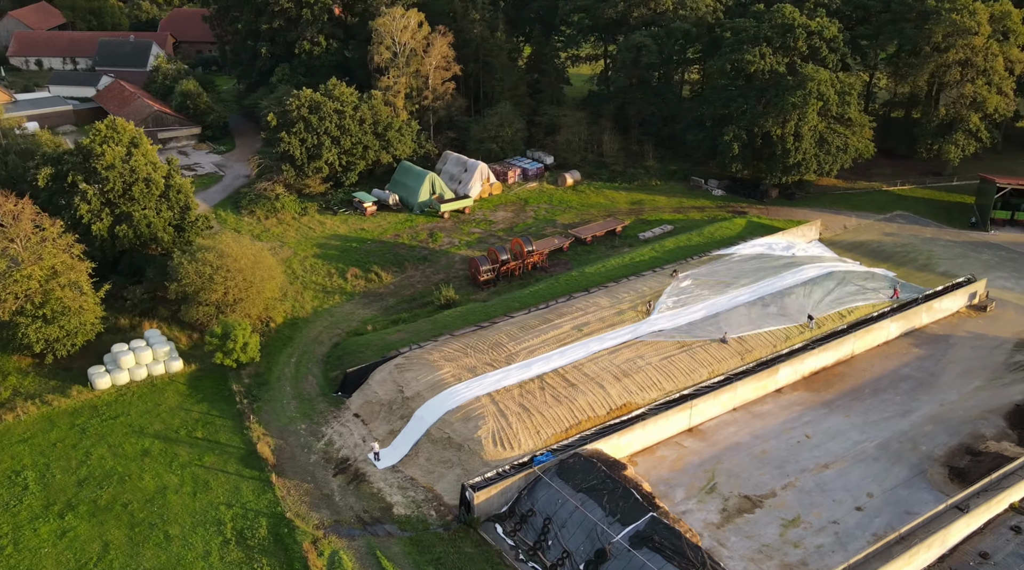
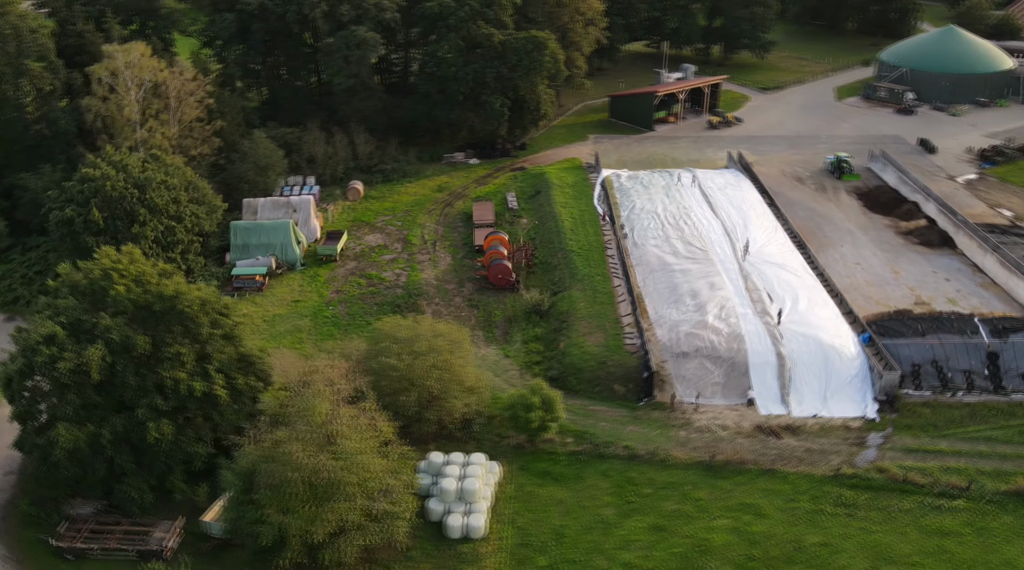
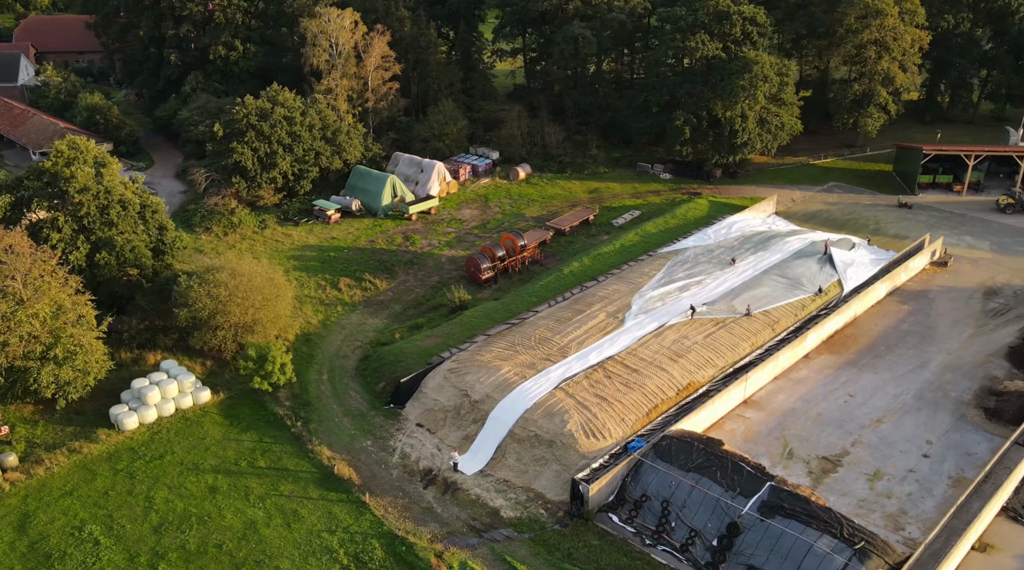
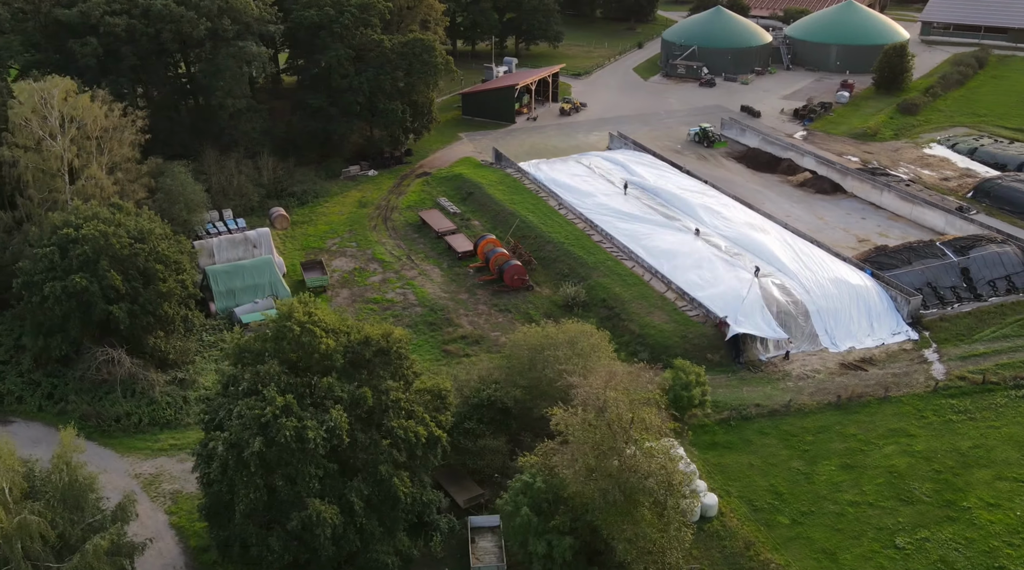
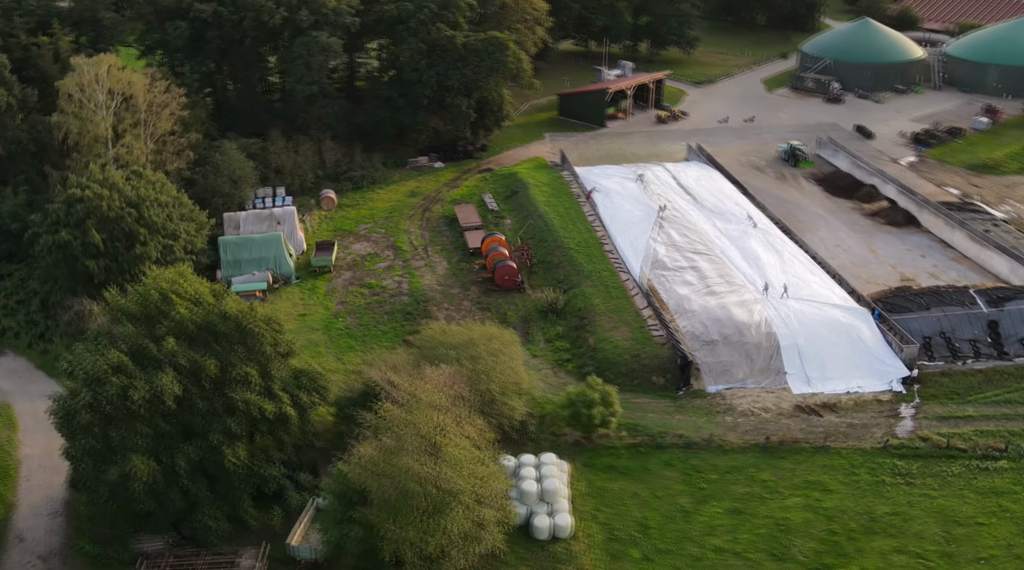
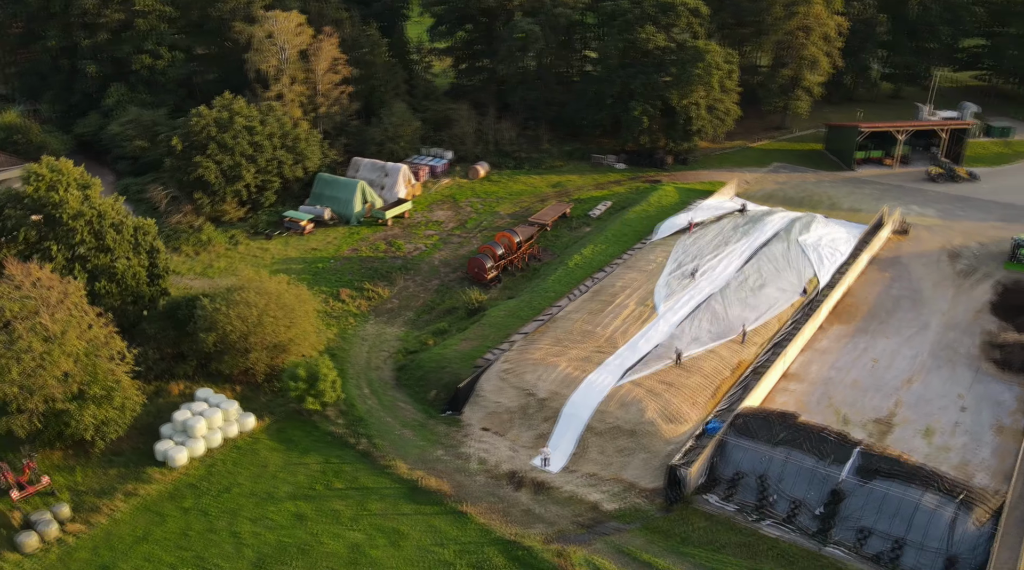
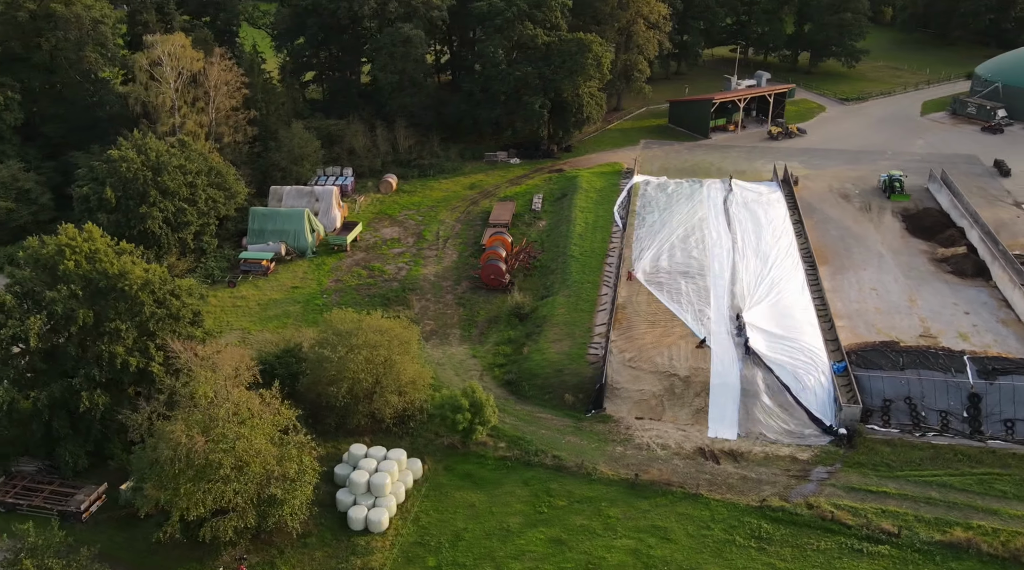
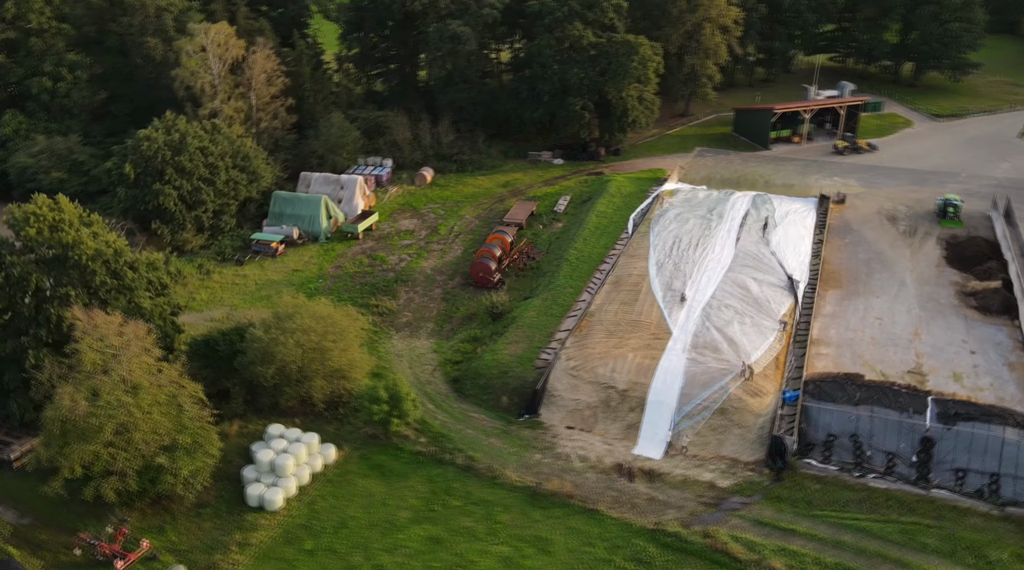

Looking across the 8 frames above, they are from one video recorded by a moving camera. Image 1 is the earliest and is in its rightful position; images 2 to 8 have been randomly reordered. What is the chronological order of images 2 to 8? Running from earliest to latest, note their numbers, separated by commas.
3, 6, 8, 7, 2, 5, 4
